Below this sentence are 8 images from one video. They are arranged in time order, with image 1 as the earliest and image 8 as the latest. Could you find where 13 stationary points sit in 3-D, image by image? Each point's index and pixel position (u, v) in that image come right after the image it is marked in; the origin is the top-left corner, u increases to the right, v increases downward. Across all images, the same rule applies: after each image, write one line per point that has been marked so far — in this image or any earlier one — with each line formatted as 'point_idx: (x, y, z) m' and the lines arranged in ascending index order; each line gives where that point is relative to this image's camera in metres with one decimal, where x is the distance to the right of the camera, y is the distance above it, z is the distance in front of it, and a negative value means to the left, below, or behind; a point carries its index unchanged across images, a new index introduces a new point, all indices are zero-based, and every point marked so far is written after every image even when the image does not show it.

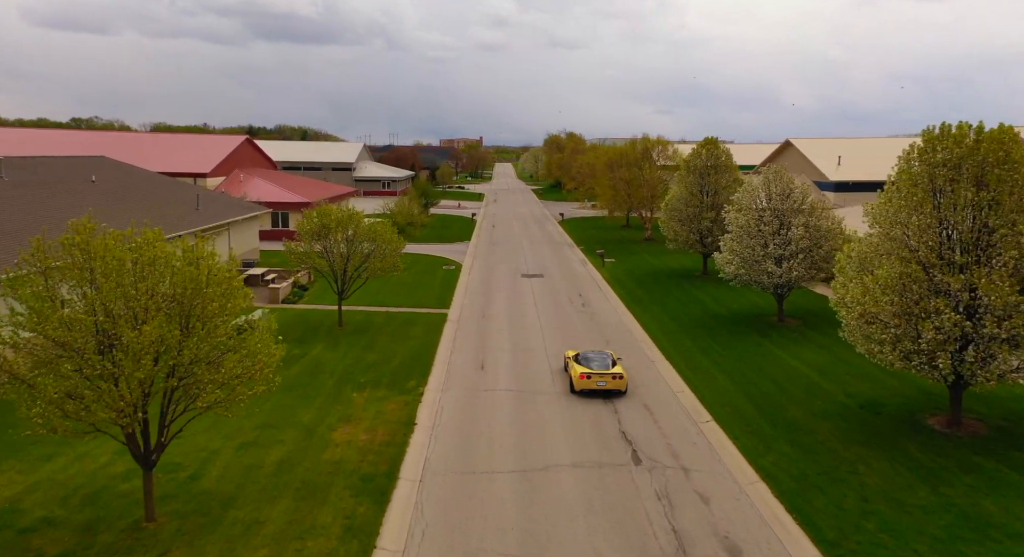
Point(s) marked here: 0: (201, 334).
0: (-4.9, -0.9, +11.0) m
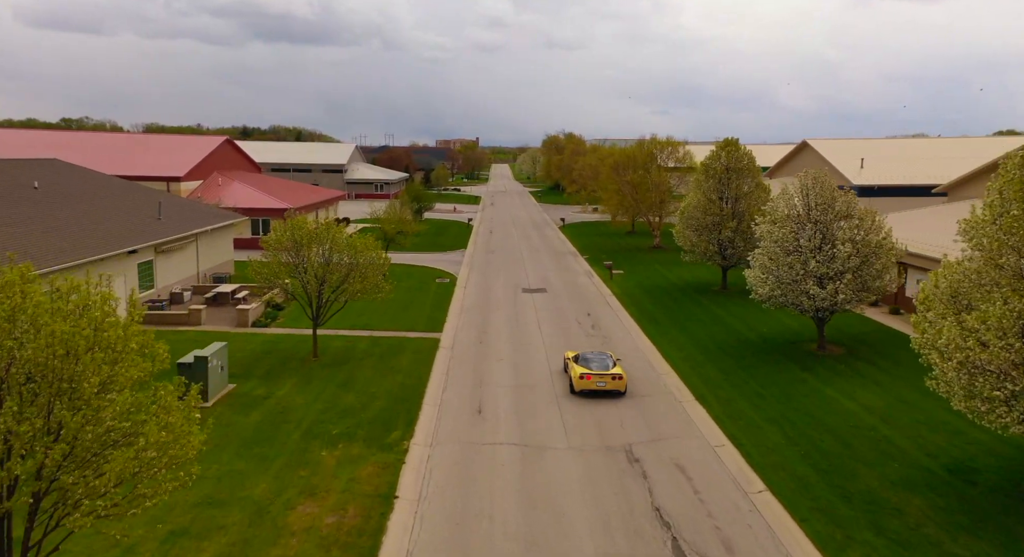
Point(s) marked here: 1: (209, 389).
0: (-4.8, -1.5, +7.7) m
1: (-7.2, -2.6, +16.9) m
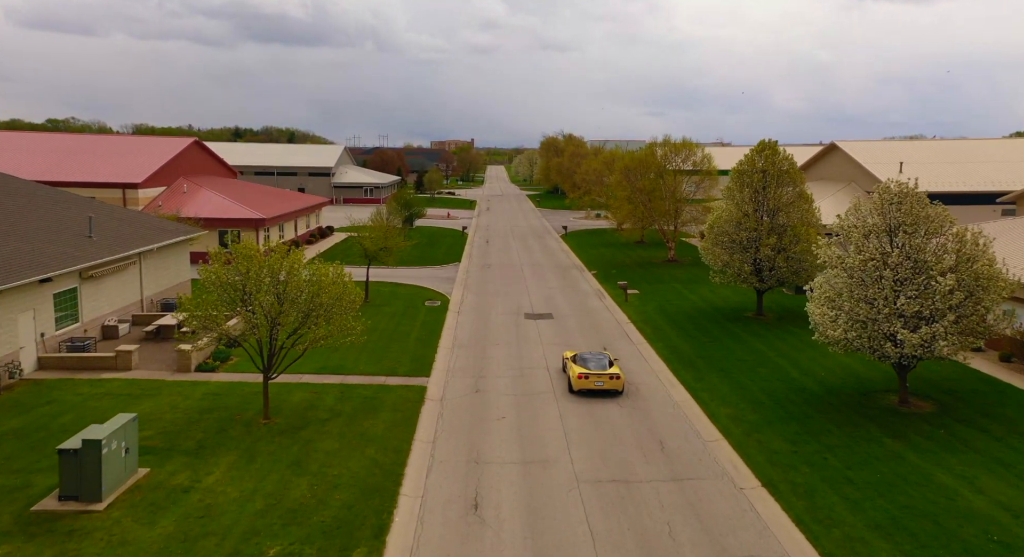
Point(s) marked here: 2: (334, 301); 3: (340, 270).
0: (-4.6, -2.5, +3.1) m
1: (-7.1, -3.6, +12.3) m
2: (-4.4, -0.6, +17.1) m
3: (-4.3, +0.3, +17.5) m
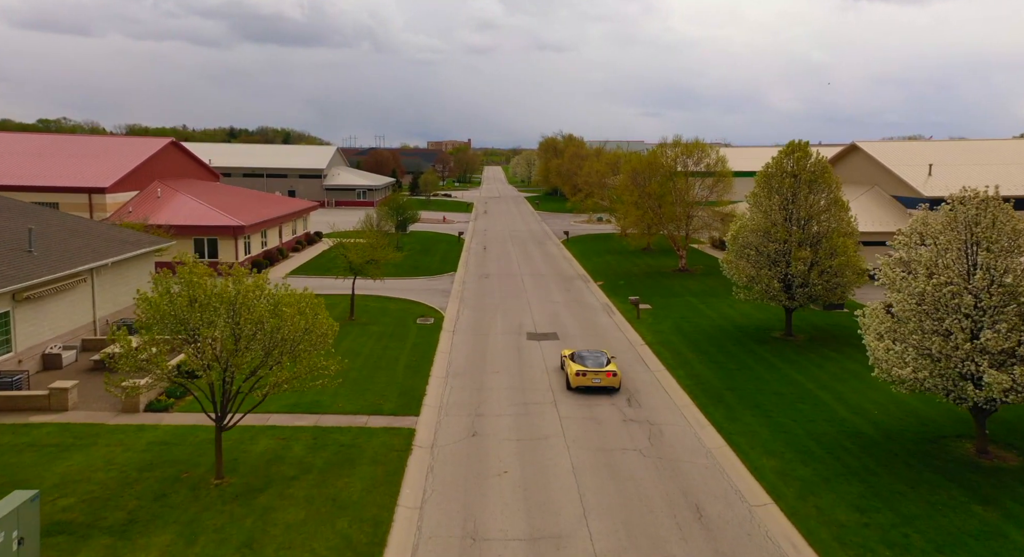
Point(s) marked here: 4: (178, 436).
0: (-4.4, -3.0, +0.2) m
1: (-7.0, -4.2, +9.3) m
2: (-4.3, -1.1, +14.1) m
3: (-4.2, -0.3, +14.6) m
4: (-7.5, -3.5, +15.8) m
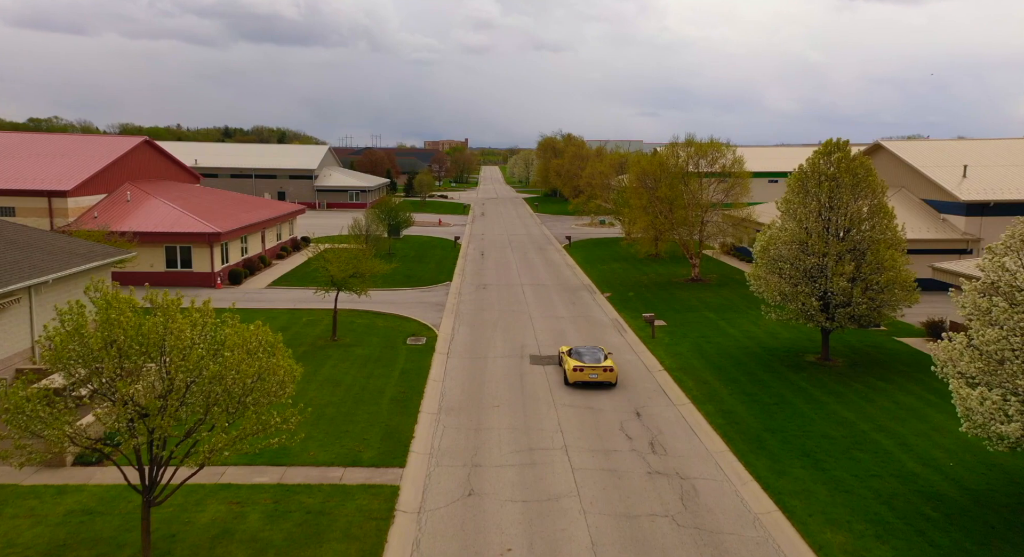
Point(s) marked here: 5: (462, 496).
0: (-4.3, -3.6, -2.7) m
1: (-6.9, -4.7, +6.4) m
2: (-4.2, -1.7, +11.2) m
3: (-4.1, -0.9, +11.7) m
4: (-7.4, -4.1, +12.9) m
5: (-1.0, -4.3, +13.9) m
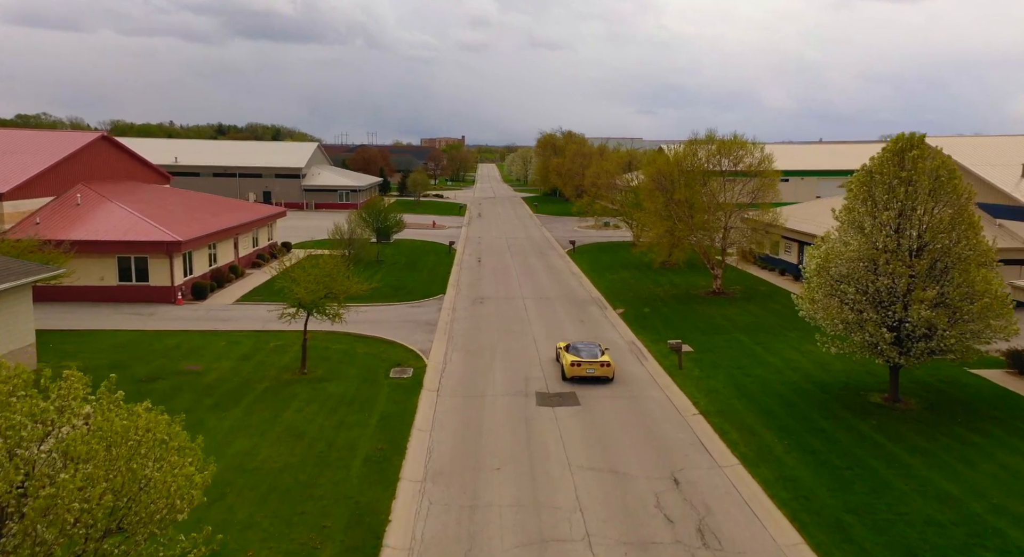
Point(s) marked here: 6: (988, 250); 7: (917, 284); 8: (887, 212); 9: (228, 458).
0: (-4.1, -4.3, -6.7) m
1: (-6.7, -5.4, +2.5) m
2: (-4.1, -2.3, +7.3) m
3: (-4.0, -1.5, +7.8) m
4: (-7.3, -4.7, +8.9) m
5: (-0.9, -5.0, +10.0) m
6: (+11.5, +0.6, +17.0) m
7: (+9.7, -0.1, +16.8) m
8: (+9.3, +1.7, +17.5) m
9: (-6.0, -3.8, +15.0) m
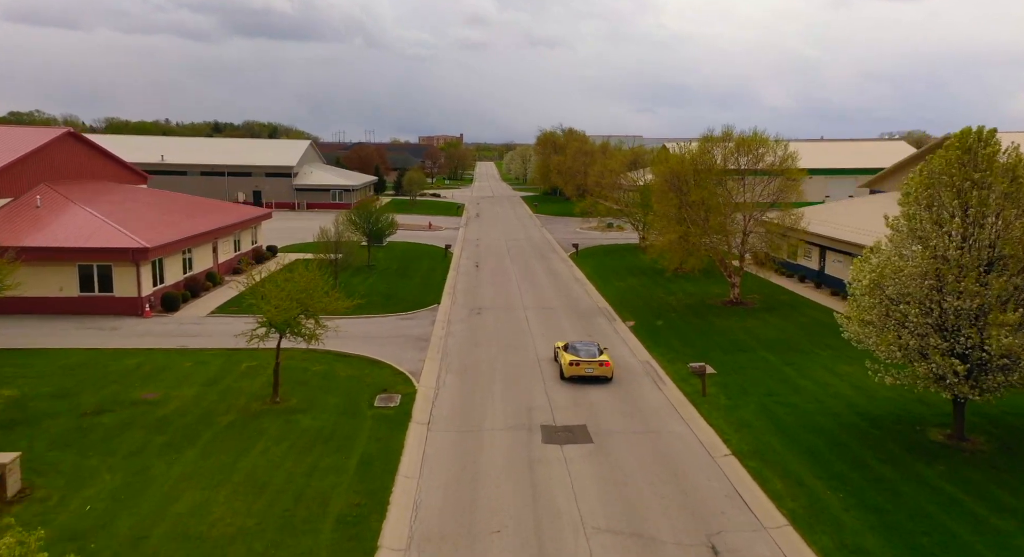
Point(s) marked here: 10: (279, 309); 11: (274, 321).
0: (-4.0, -4.8, -9.3) m
1: (-6.6, -5.8, -0.2) m
2: (-4.0, -2.8, +4.7) m
3: (-3.9, -2.0, +5.1) m
4: (-7.2, -5.2, +6.3) m
5: (-0.8, -5.4, +7.4) m
6: (+11.5, +0.2, +14.5) m
7: (+9.7, -0.5, +14.2) m
8: (+9.4, +1.3, +14.9) m
9: (-6.0, -4.3, +12.4) m
10: (-5.9, -0.7, +18.3) m
11: (-6.1, -0.9, +18.3) m
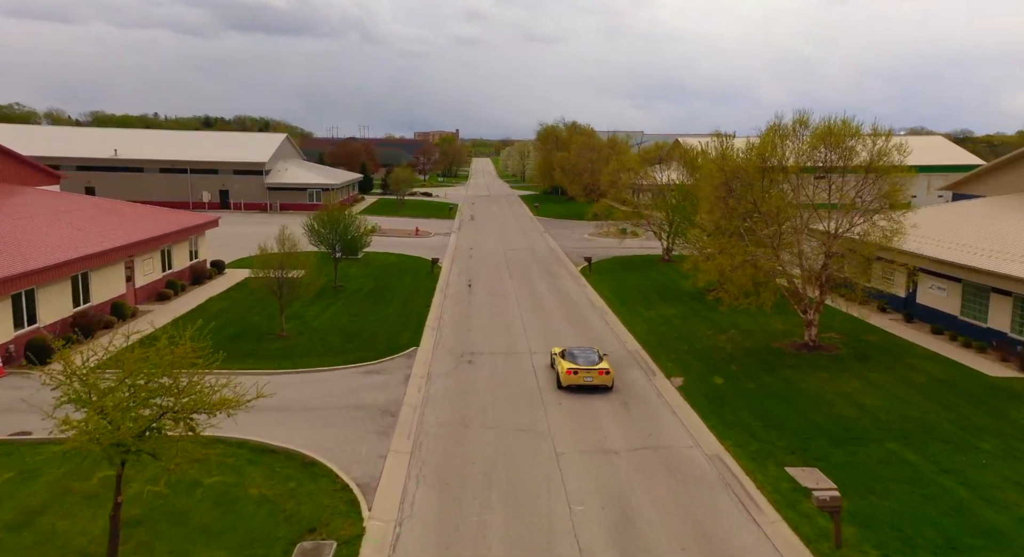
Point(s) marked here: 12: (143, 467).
0: (-3.7, -6.1, -17.1) m
1: (-6.4, -7.1, -8.0) m
2: (-3.8, -4.0, -3.1) m
3: (-3.7, -3.2, -2.7) m
4: (-7.0, -6.4, -1.5) m
5: (-0.6, -6.7, -0.4) m
6: (+11.7, -1.0, +6.7) m
7: (+9.9, -1.8, +6.5) m
8: (+9.6, 0.0, +7.2) m
9: (-5.8, -5.5, +4.6) m
10: (-5.8, -1.9, +10.5) m
11: (-5.9, -2.1, +10.5) m
12: (-7.2, -3.7, +13.8) m
